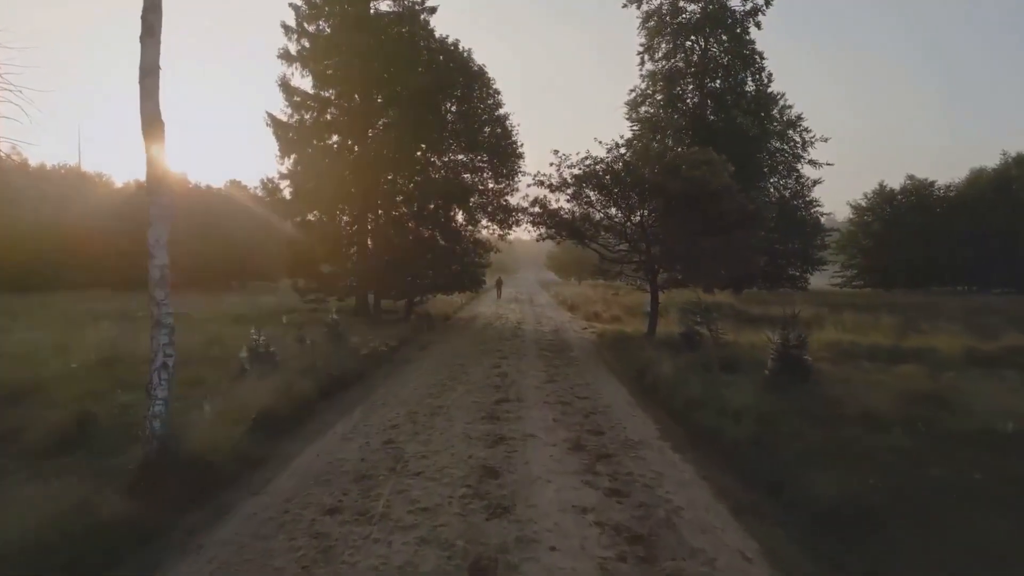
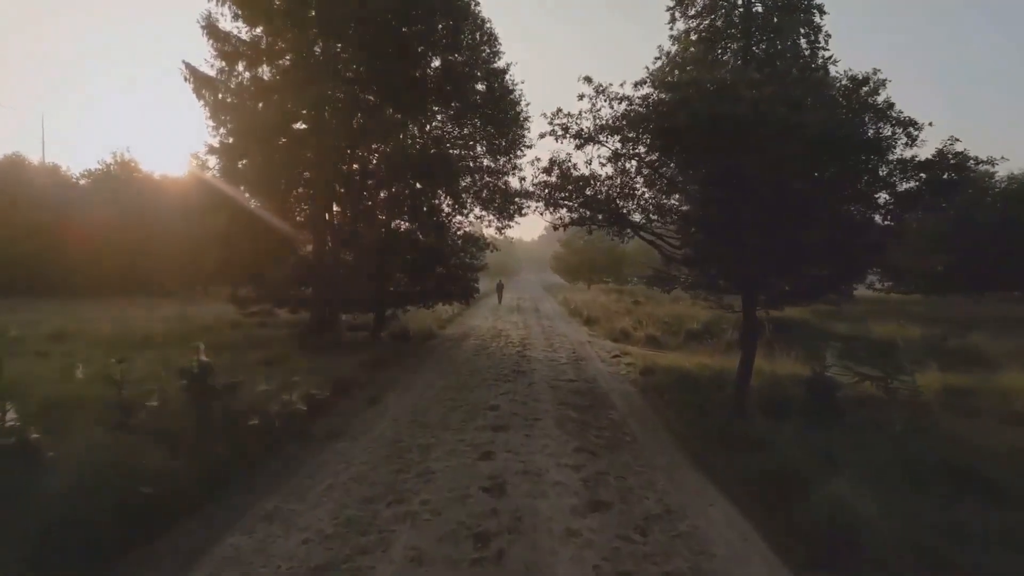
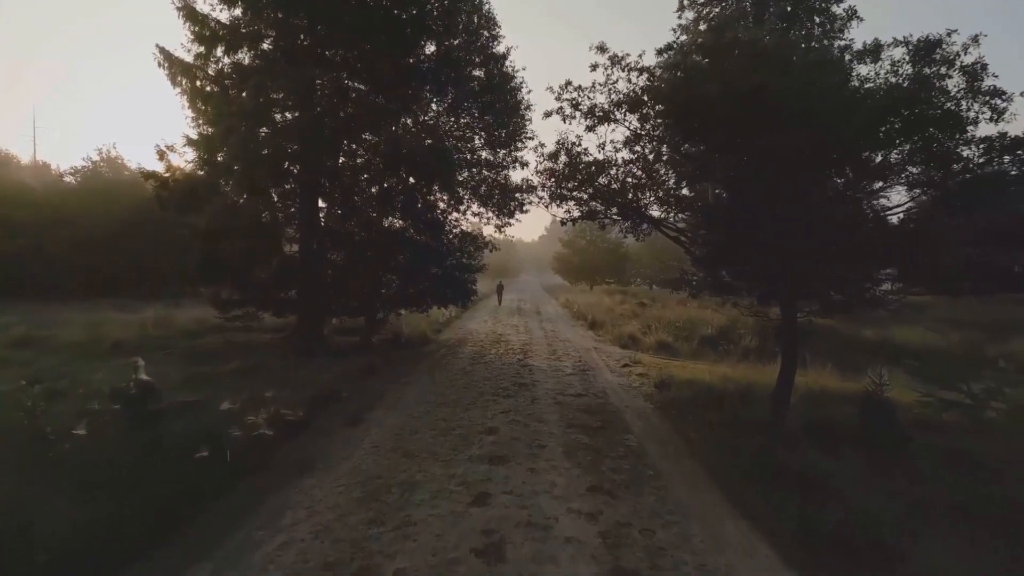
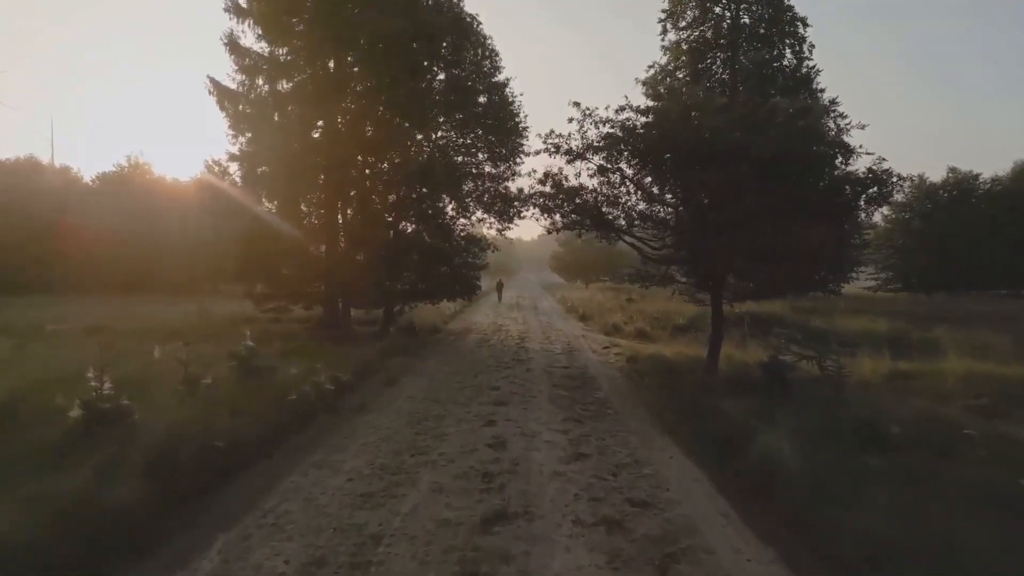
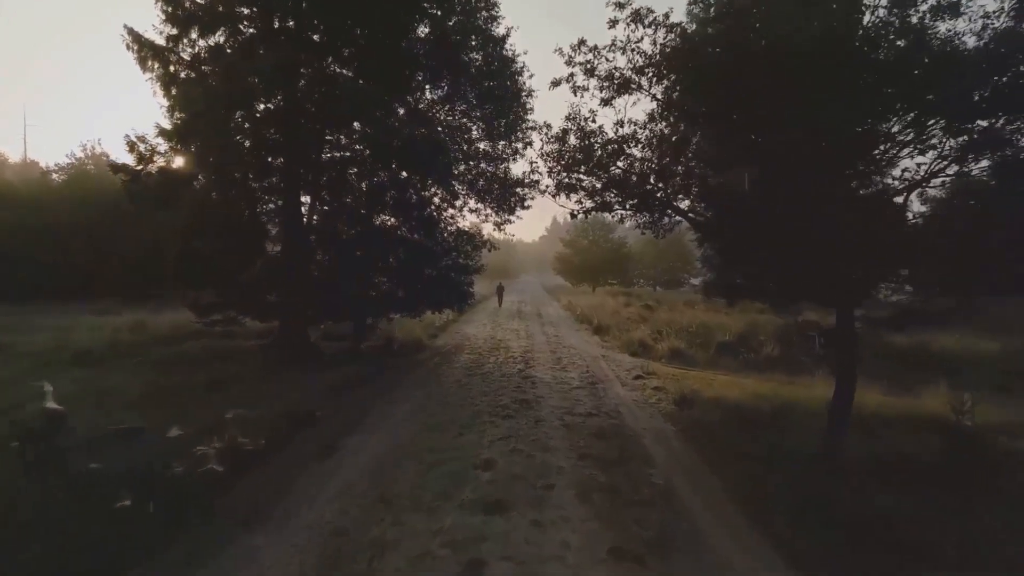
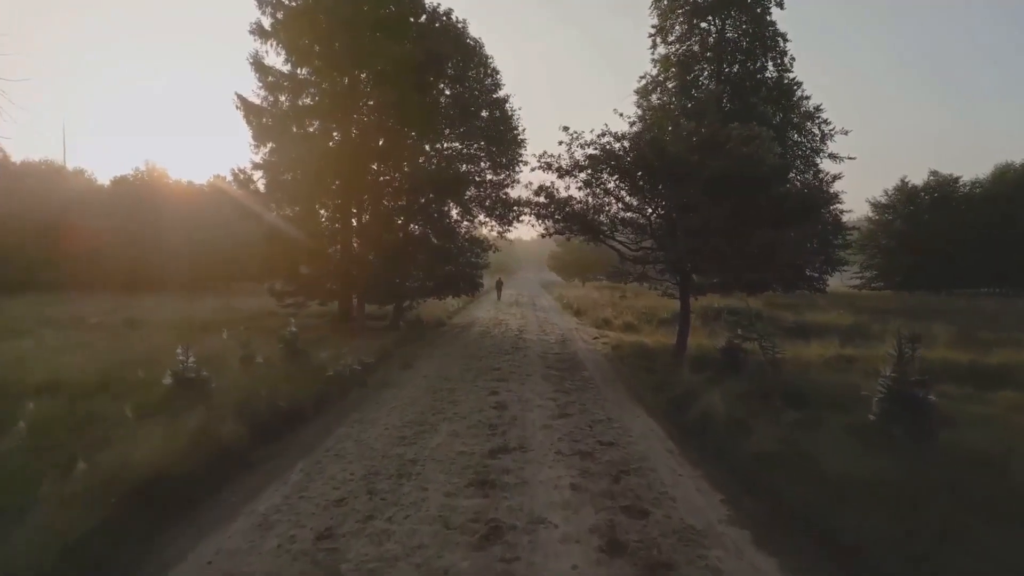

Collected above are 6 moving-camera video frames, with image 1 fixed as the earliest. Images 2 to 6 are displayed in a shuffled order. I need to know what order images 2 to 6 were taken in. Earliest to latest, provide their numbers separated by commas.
6, 4, 2, 3, 5
